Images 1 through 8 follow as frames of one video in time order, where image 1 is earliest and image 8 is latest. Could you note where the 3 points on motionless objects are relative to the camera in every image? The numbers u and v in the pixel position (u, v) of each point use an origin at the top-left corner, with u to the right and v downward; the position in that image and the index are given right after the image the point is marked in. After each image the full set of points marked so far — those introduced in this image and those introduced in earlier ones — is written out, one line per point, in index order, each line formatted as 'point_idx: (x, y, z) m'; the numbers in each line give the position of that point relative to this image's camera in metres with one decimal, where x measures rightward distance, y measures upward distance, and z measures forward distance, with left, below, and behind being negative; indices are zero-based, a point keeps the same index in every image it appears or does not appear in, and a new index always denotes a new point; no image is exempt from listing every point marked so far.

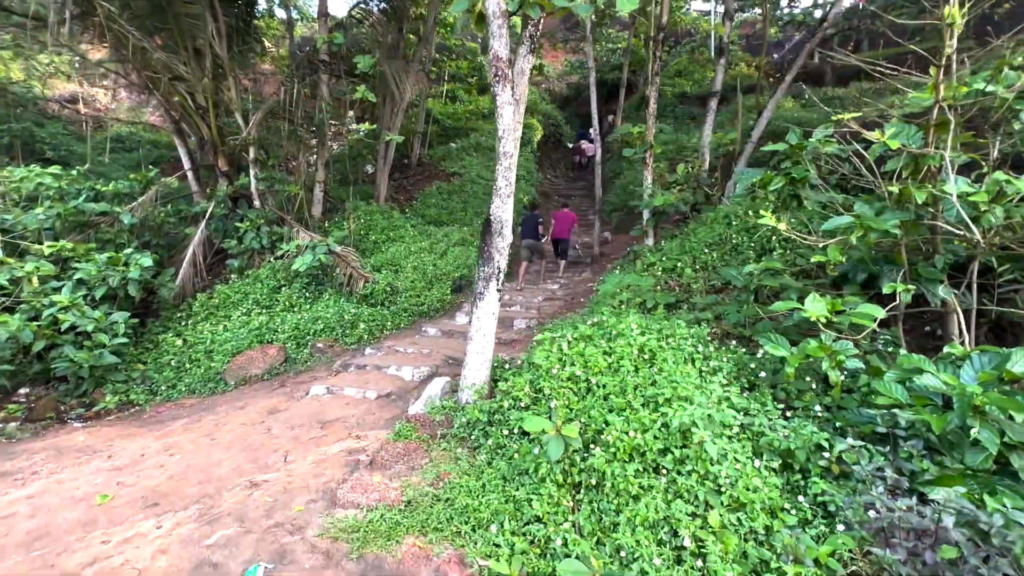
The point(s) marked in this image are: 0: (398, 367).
0: (-1.3, -0.9, +5.2) m
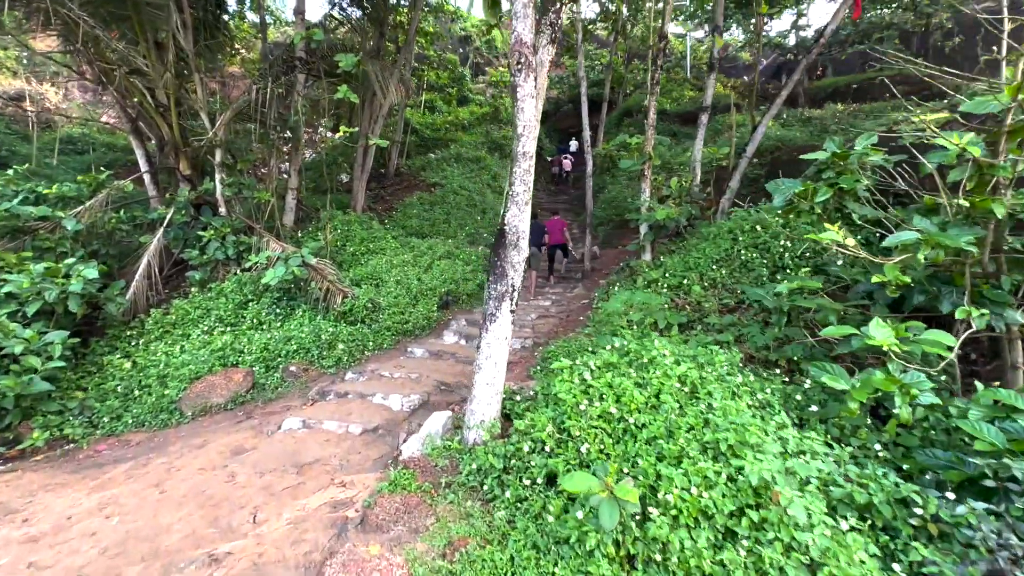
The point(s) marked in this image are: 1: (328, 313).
0: (-1.3, -1.1, +4.6) m
1: (-2.7, -0.4, +6.6) m
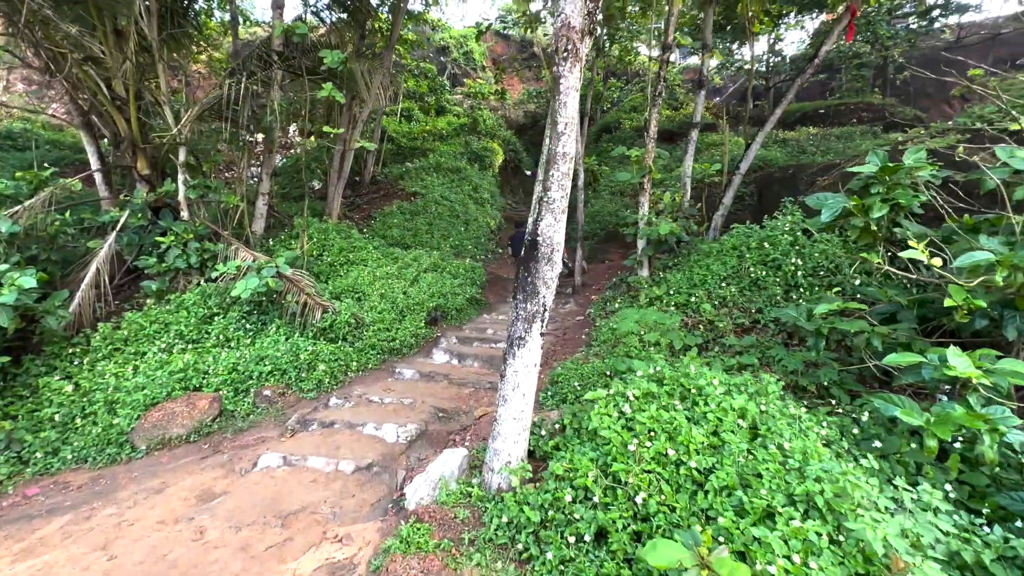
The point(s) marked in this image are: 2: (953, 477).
0: (-1.2, -1.3, +4.1) m
1: (-2.8, -0.6, +6.0) m
2: (+2.6, -1.1, +2.6) m
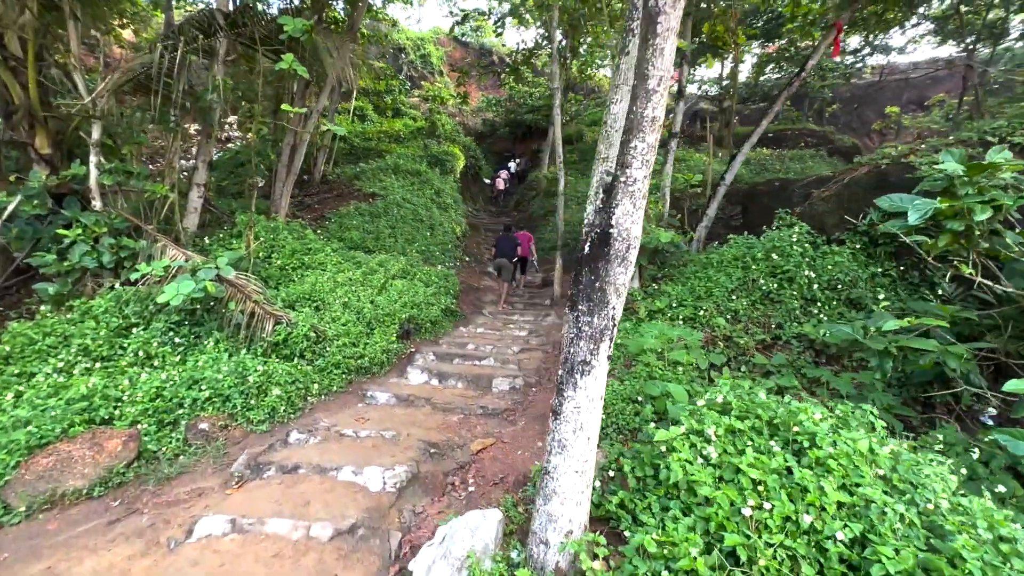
0: (-1.1, -1.3, +3.2) m
1: (-2.9, -0.6, +5.0) m
2: (+2.8, -1.2, +2.2) m
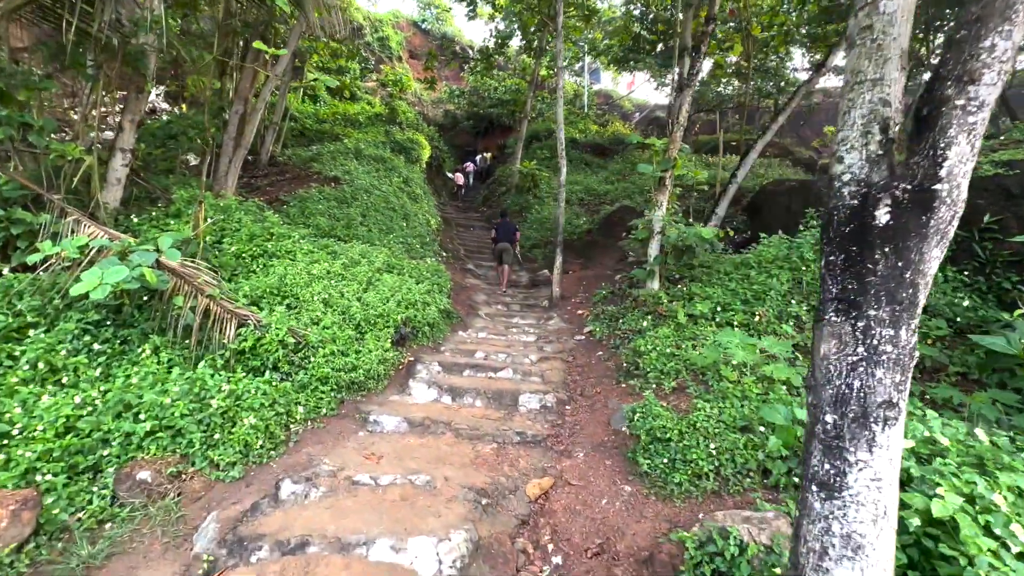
0: (-0.6, -1.3, +2.2) m
1: (-2.5, -0.5, +3.7) m
2: (+3.5, -1.2, +1.7) m
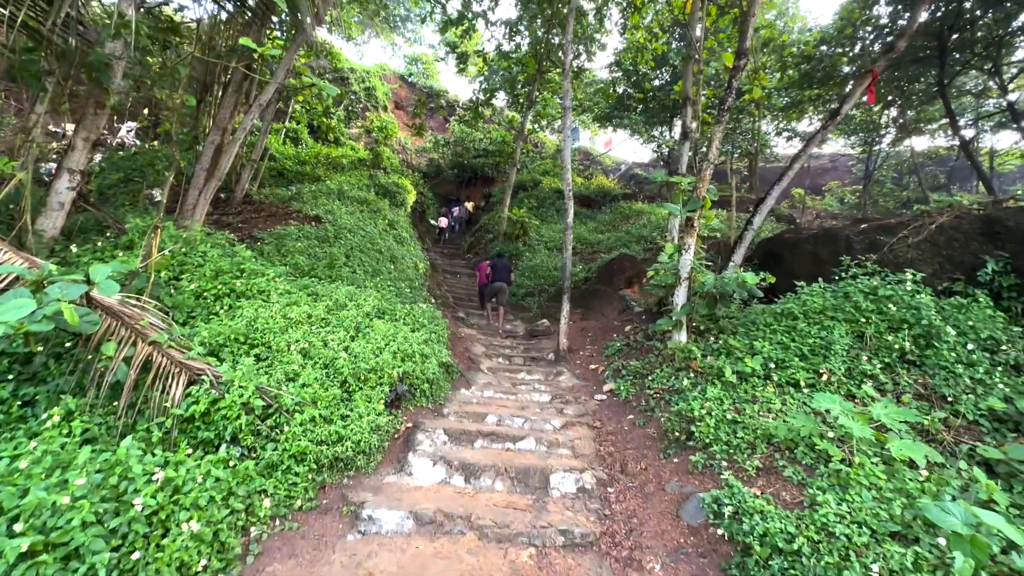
0: (-0.2, -1.4, +1.3) m
1: (-2.3, -0.8, +2.7) m
2: (+3.9, -1.4, +1.0) m
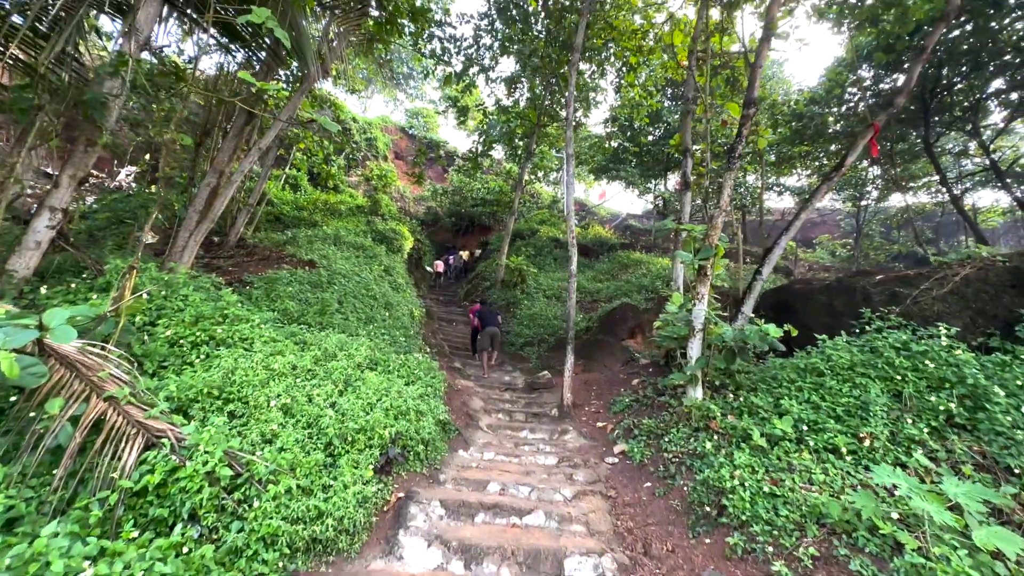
0: (-0.2, -1.5, +0.8) m
1: (-2.2, -1.1, +2.3) m
2: (+3.9, -1.5, +0.6) m
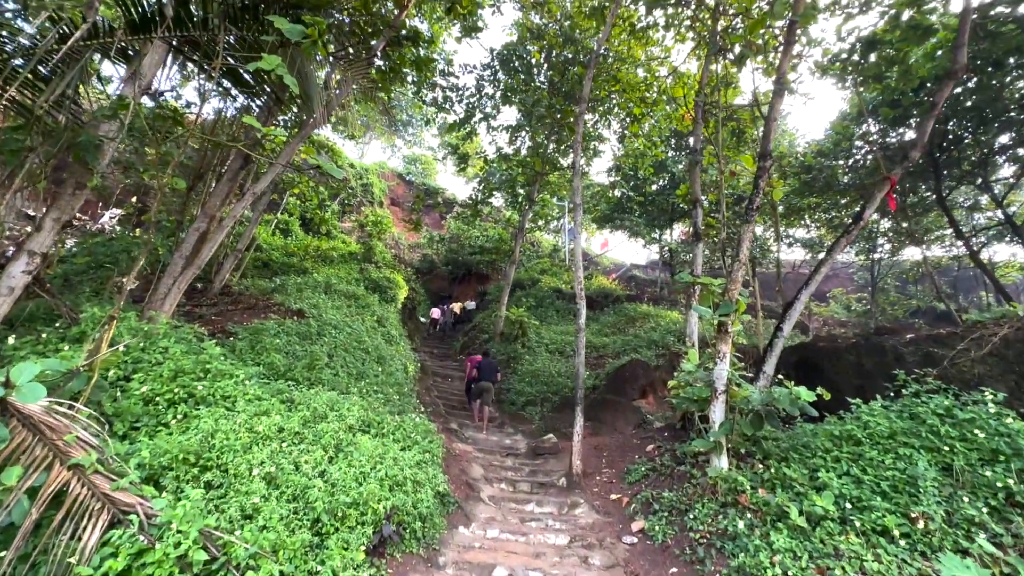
0: (-0.1, -1.6, +0.1) m
1: (-2.1, -1.3, +1.6) m
2: (+4.0, -1.6, -0.1) m
